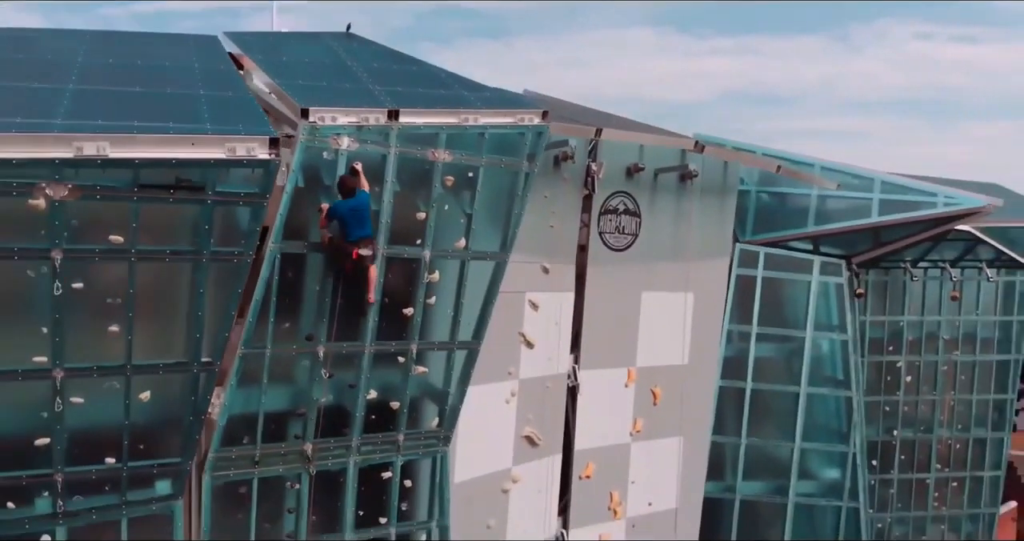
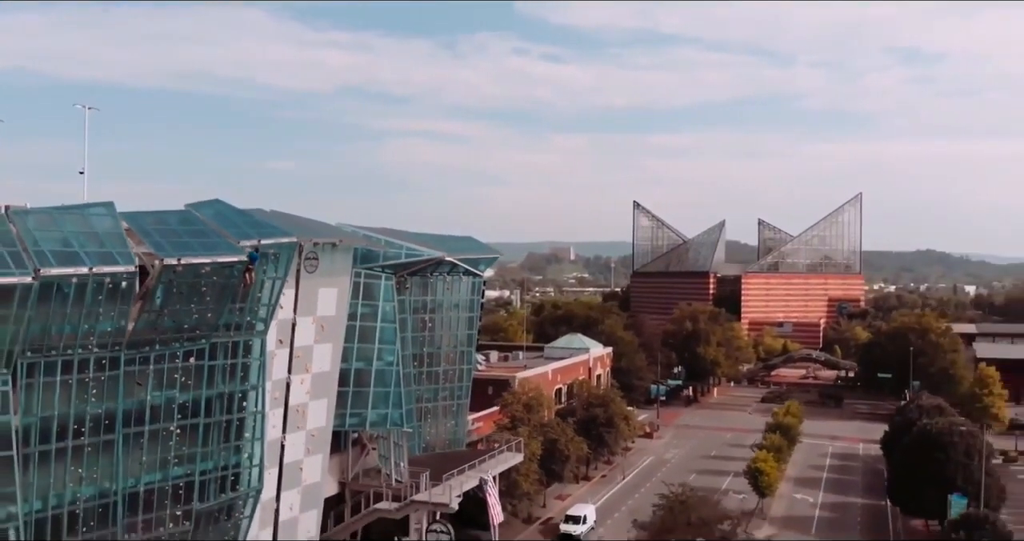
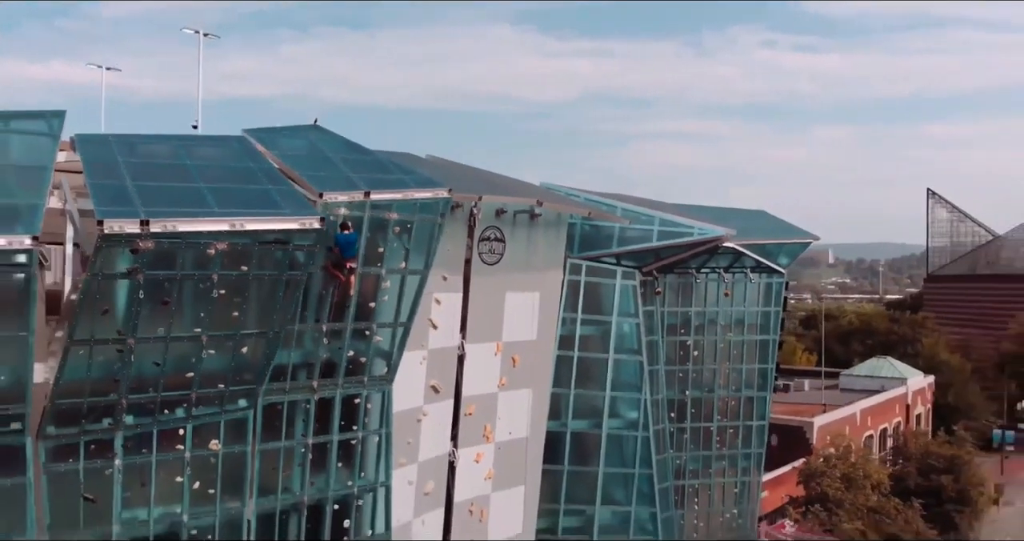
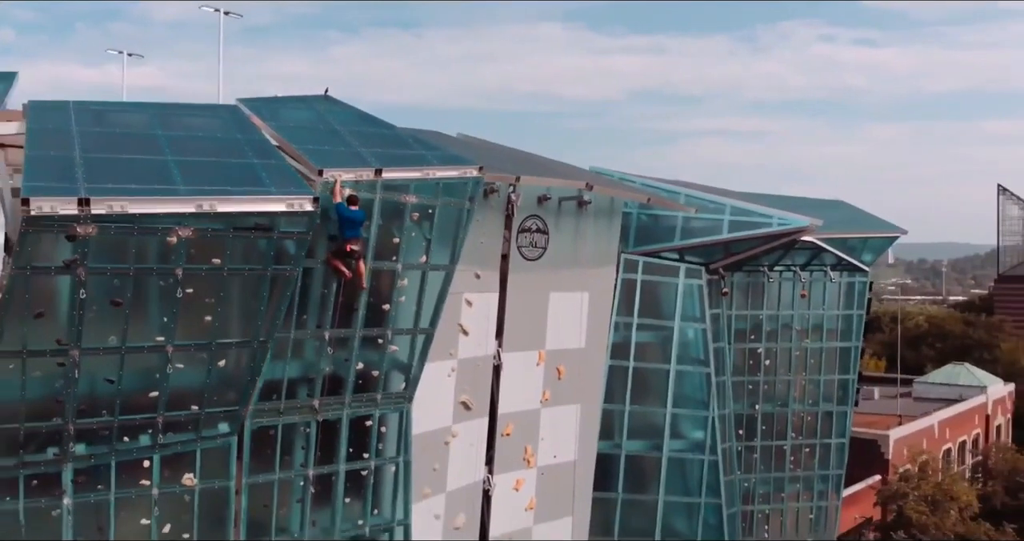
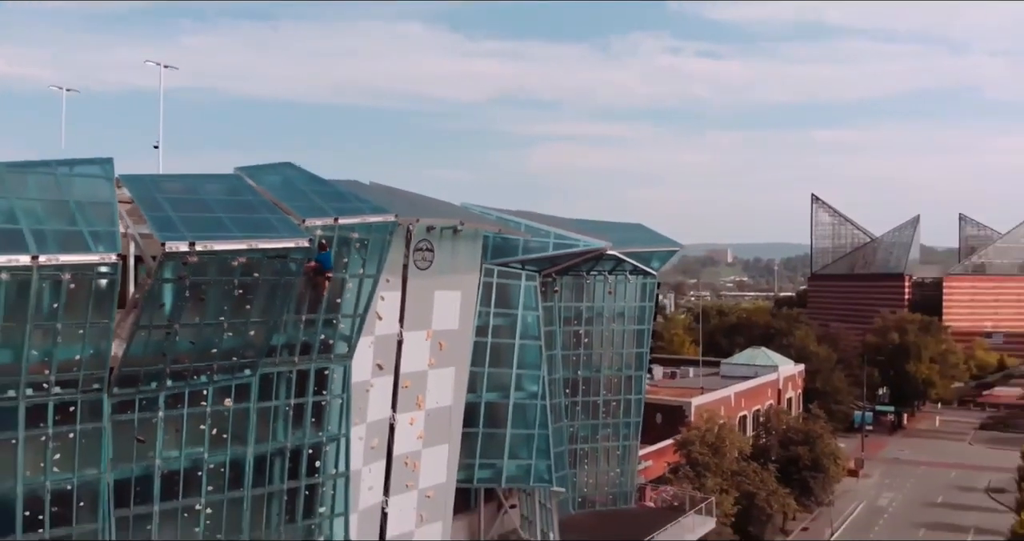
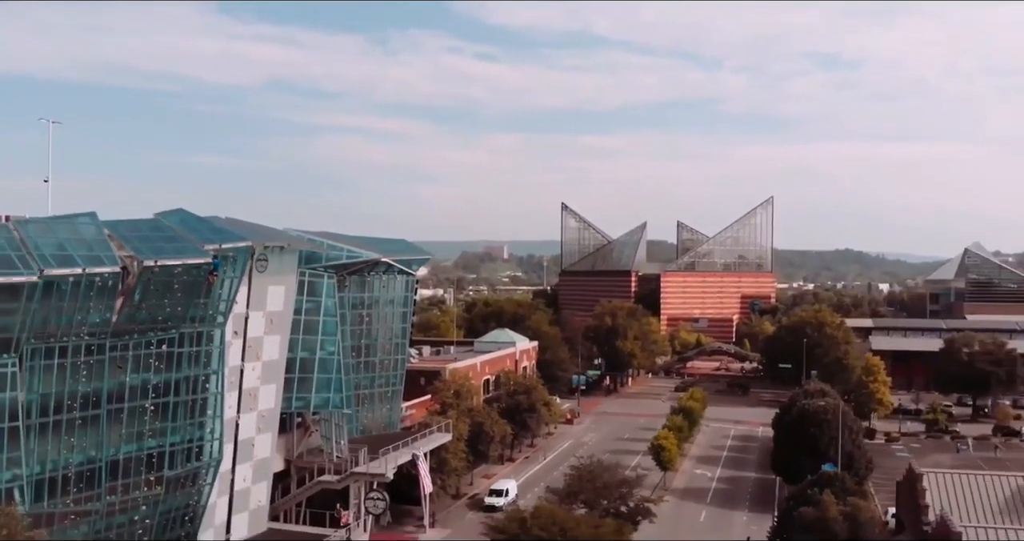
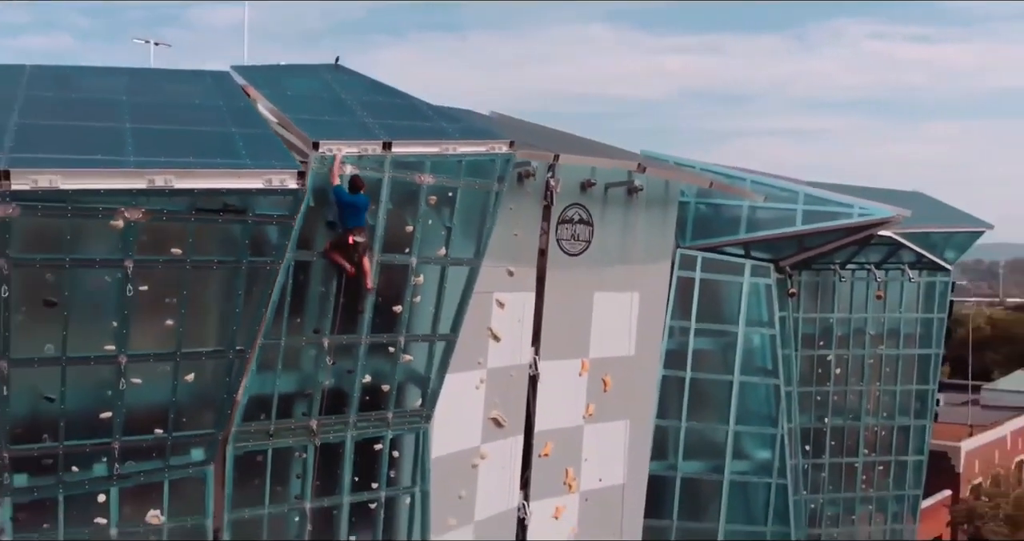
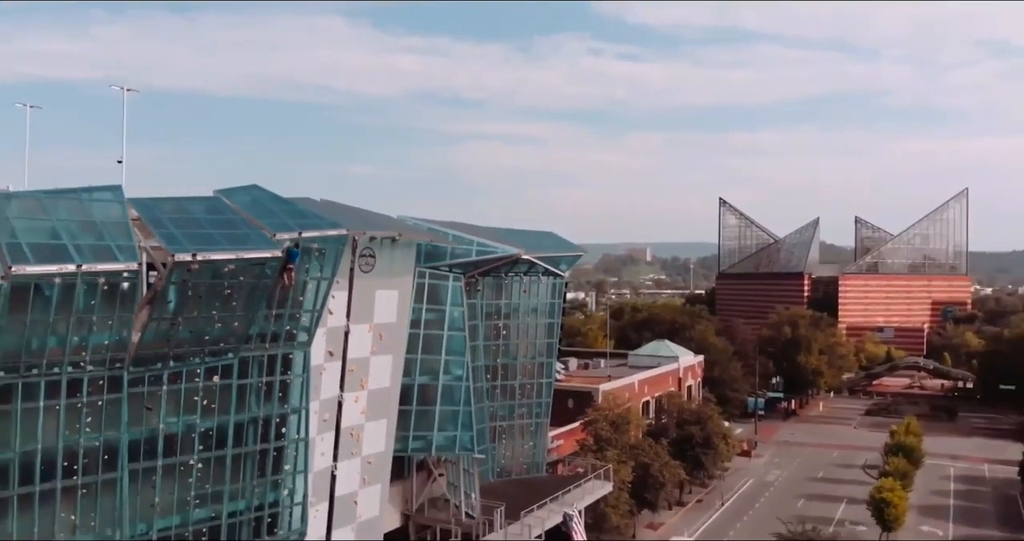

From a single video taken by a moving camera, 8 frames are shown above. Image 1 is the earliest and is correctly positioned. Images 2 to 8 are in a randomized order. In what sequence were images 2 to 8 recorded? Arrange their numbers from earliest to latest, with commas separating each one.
7, 4, 3, 5, 8, 2, 6
